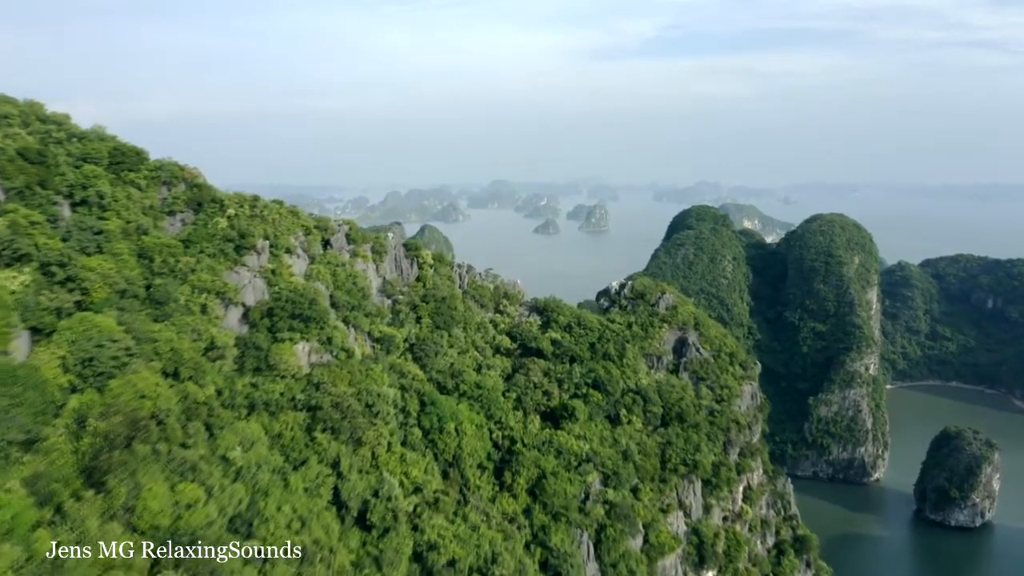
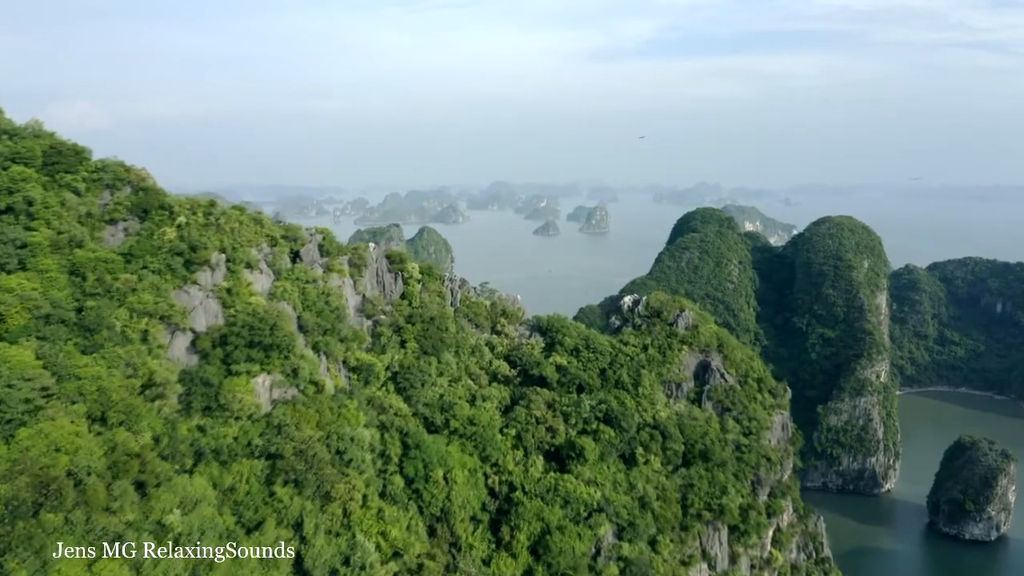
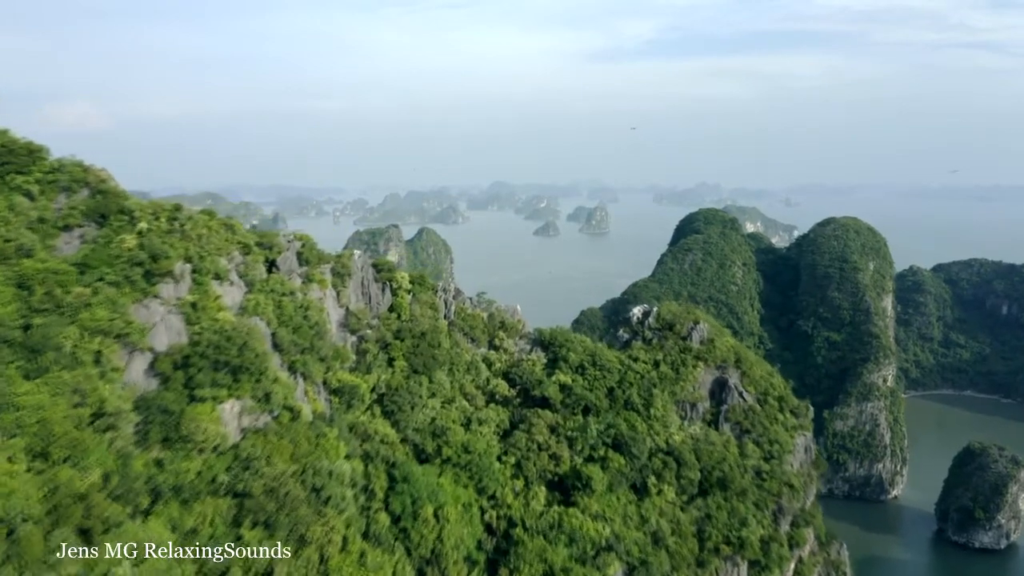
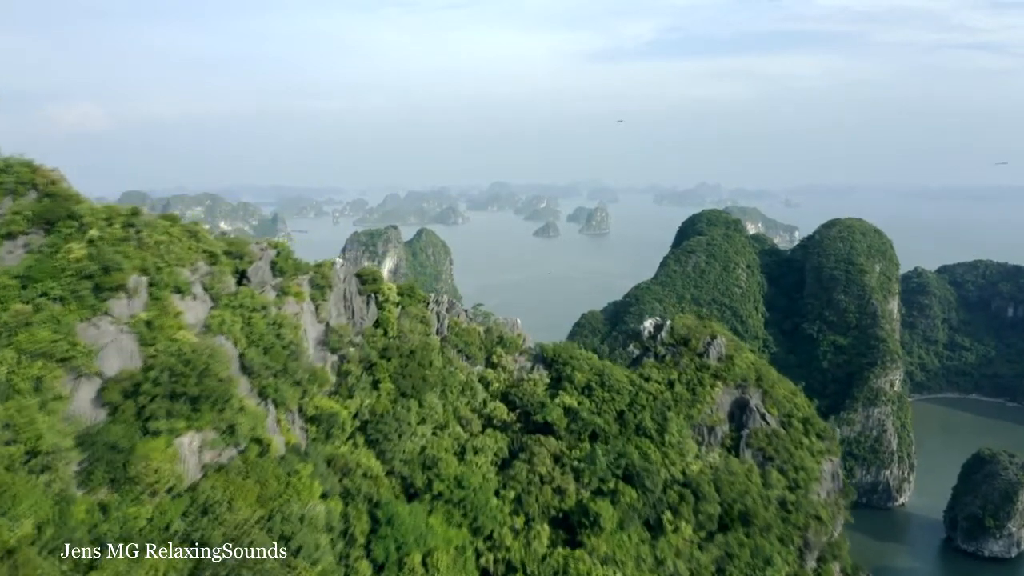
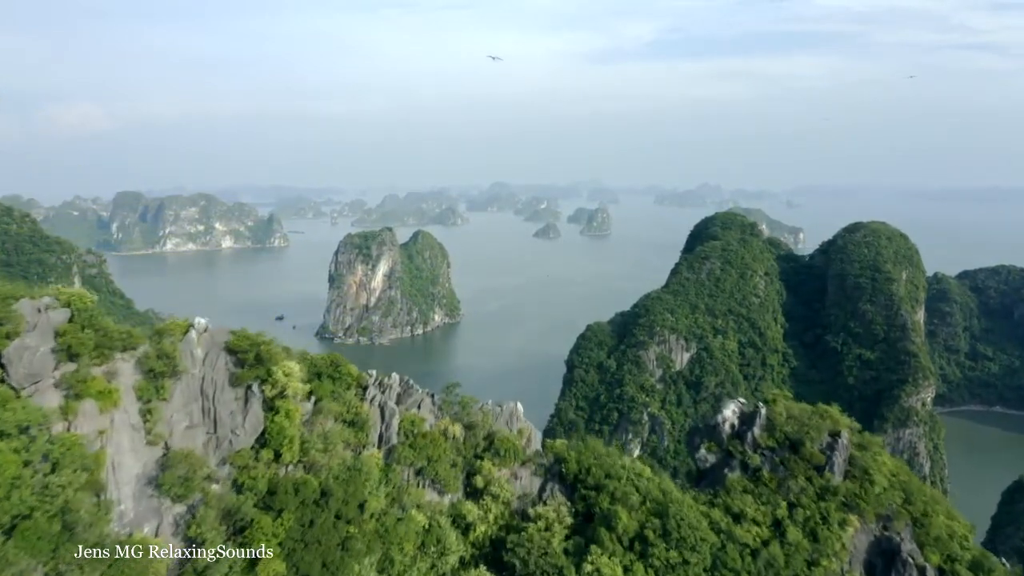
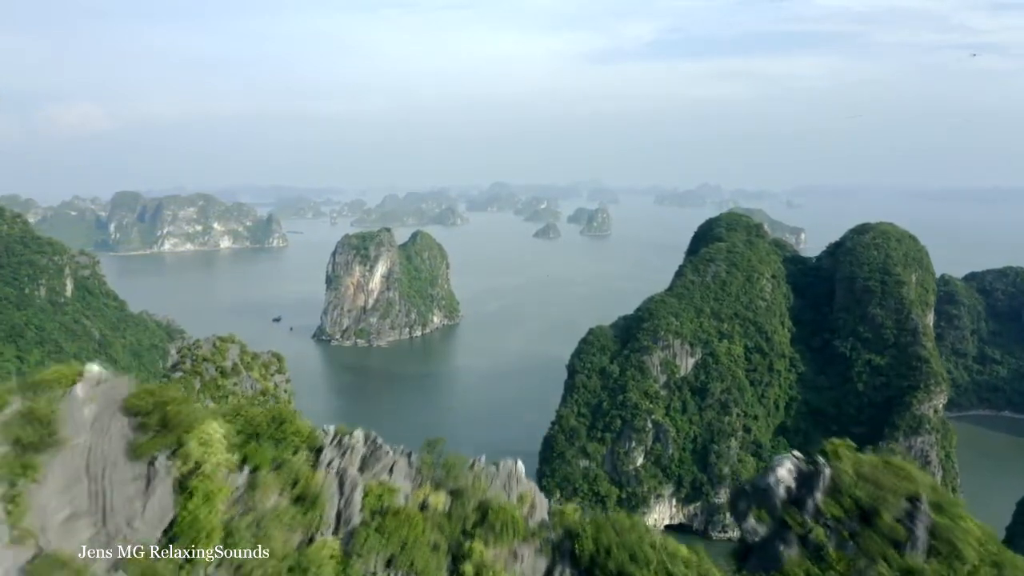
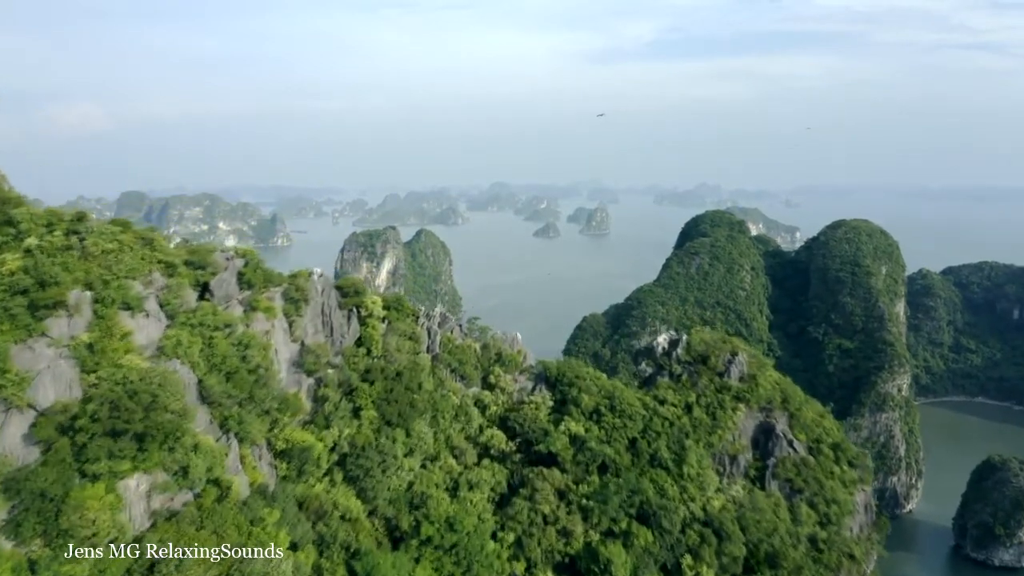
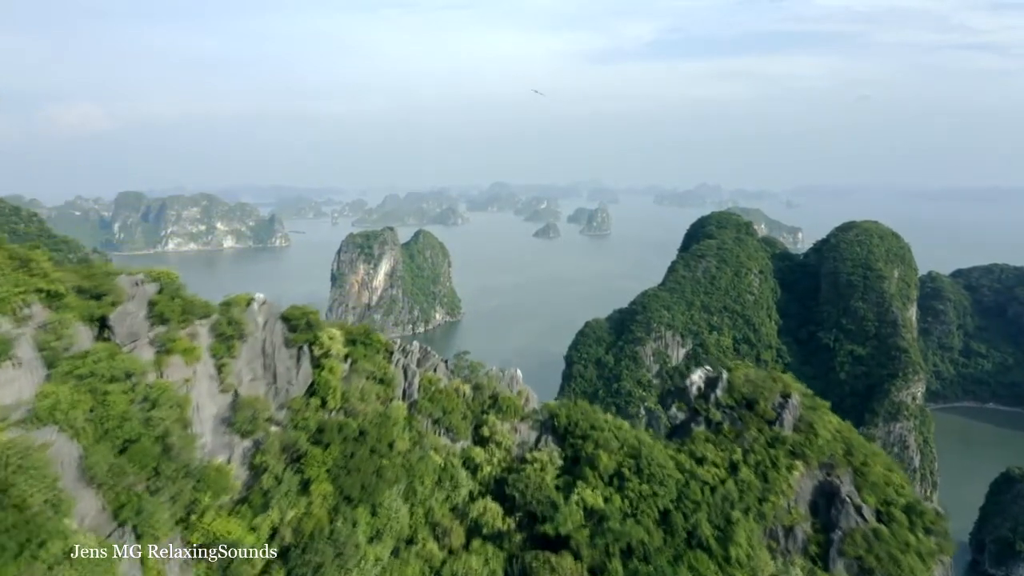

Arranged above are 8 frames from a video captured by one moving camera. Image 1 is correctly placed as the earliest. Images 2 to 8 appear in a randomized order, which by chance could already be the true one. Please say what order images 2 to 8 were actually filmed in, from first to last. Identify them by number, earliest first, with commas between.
2, 3, 4, 7, 8, 5, 6
